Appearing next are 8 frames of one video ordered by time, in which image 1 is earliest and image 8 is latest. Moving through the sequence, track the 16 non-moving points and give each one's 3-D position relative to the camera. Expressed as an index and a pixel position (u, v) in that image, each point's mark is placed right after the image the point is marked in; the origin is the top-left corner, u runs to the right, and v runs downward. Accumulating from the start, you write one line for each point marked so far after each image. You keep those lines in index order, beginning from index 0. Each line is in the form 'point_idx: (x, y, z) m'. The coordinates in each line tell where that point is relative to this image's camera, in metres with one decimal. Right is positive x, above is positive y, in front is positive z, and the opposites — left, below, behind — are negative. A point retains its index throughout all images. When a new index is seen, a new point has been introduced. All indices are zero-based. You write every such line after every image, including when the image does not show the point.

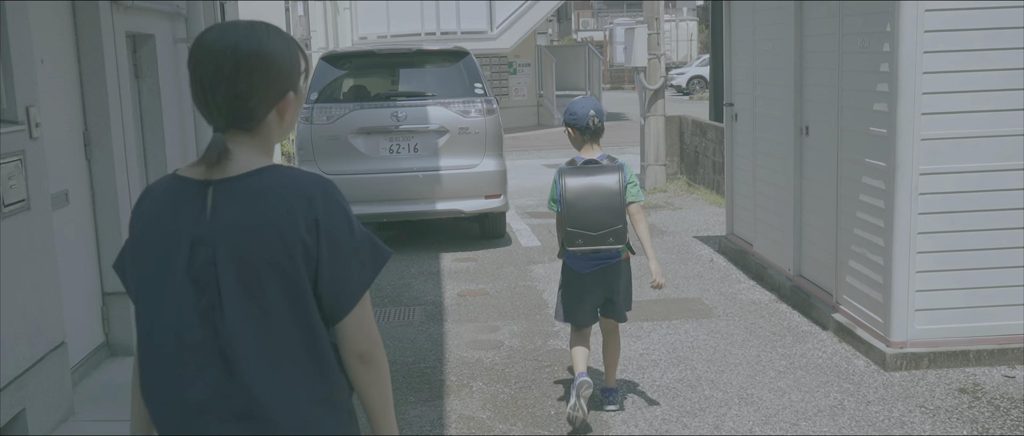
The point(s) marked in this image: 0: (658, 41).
0: (+1.9, +2.3, +12.3) m
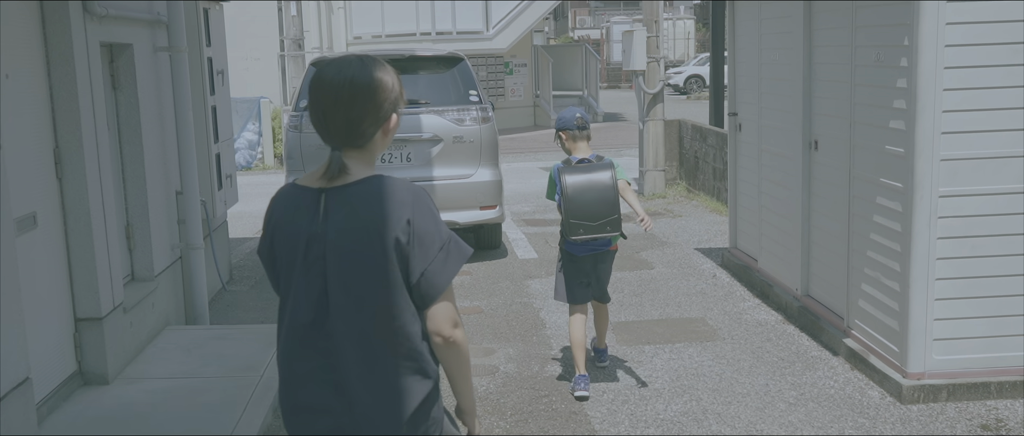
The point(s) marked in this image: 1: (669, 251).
0: (+1.9, +2.2, +12.1) m
1: (+1.4, -0.3, +8.2) m
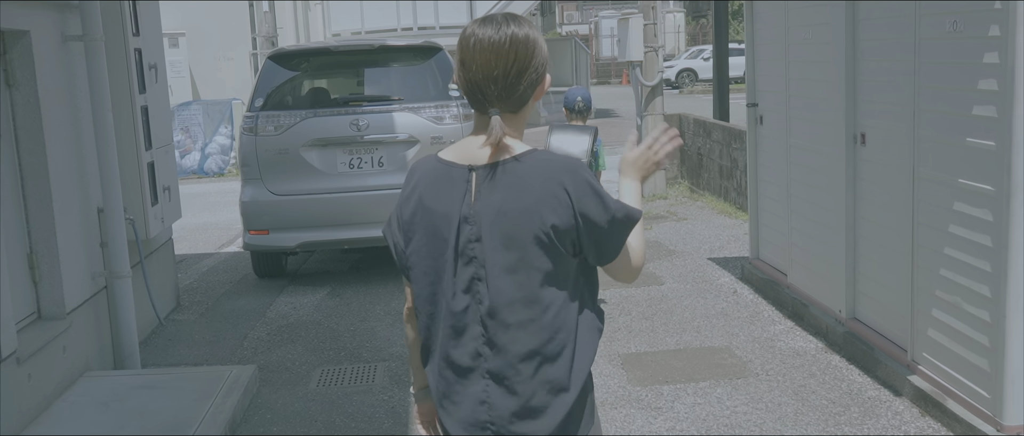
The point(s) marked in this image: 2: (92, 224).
0: (+1.7, +2.2, +11.1) m
1: (+1.3, -0.3, +7.3) m
2: (-2.3, 0.0, +5.1) m
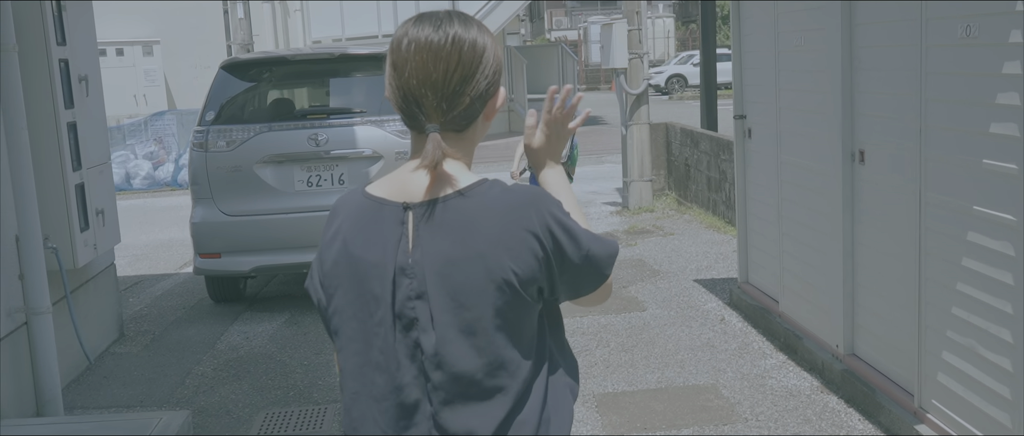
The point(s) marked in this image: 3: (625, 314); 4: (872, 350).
0: (+1.4, +2.0, +10.6) m
1: (+1.1, -0.5, +6.8) m
2: (-2.4, -0.2, +4.6) m
3: (+0.7, -0.6, +6.0) m
4: (+1.6, -0.6, +4.2) m
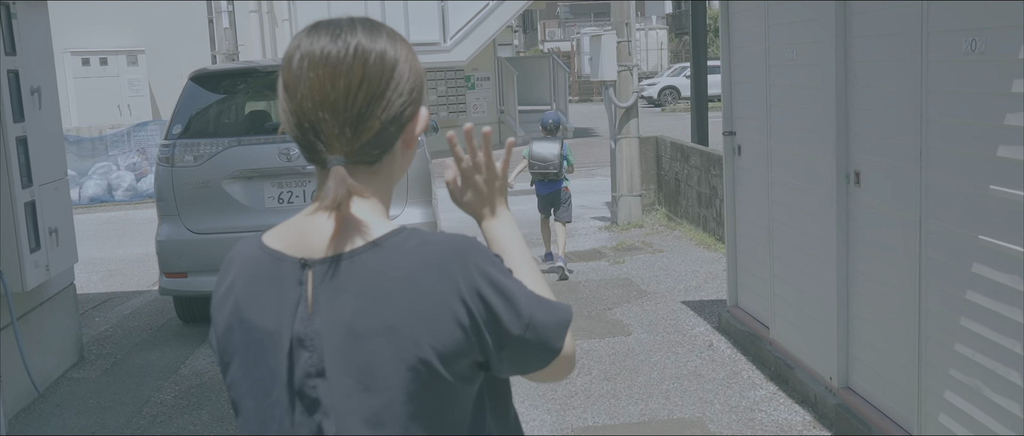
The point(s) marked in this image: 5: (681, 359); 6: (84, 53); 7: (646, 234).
0: (+1.3, +1.8, +10.4) m
1: (+1.0, -0.6, +6.5) m
2: (-2.6, -0.3, +4.3) m
3: (+0.6, -0.7, +5.7) m
4: (+1.5, -0.7, +4.0) m
5: (+0.9, -0.8, +5.3) m
6: (-7.7, +3.0, +17.1) m
7: (+1.4, -0.2, +10.0) m
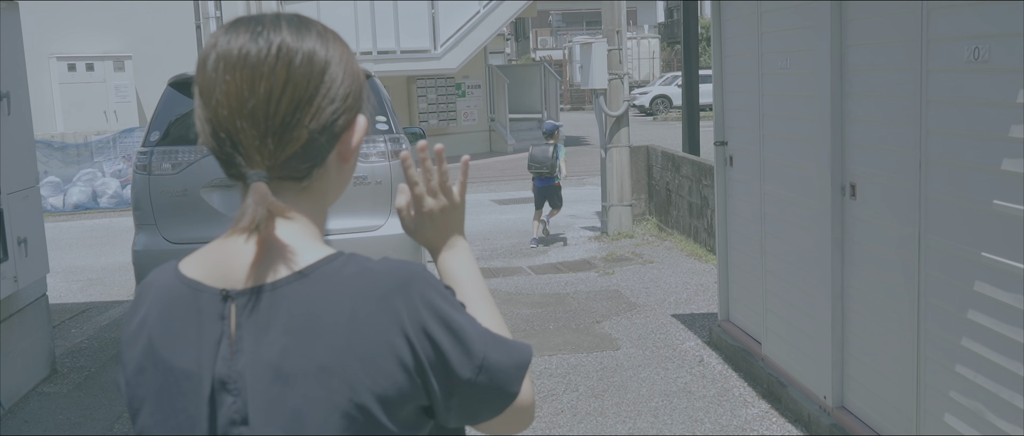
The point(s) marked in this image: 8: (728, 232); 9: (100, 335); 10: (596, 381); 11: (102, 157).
0: (+1.2, +1.7, +10.3) m
1: (+0.9, -0.7, +6.4) m
2: (-2.6, -0.3, +4.1) m
3: (+0.5, -0.8, +5.6) m
4: (+1.4, -0.8, +3.8) m
5: (+0.9, -0.9, +5.1) m
6: (-7.9, +2.9, +16.9) m
7: (+1.3, -0.3, +9.9) m
8: (+1.2, -0.1, +5.5) m
9: (-3.0, -0.9, +6.9) m
10: (+0.5, -0.9, +5.1) m
11: (-6.5, +1.0, +15.1) m
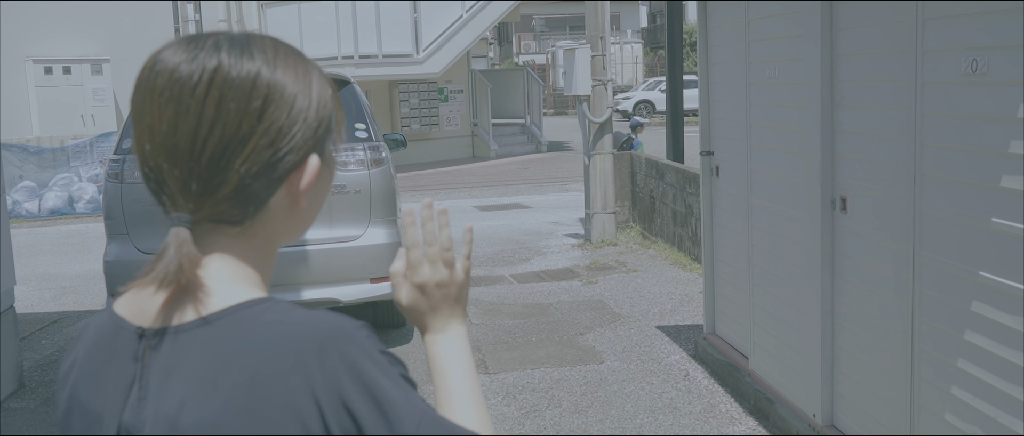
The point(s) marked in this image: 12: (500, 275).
0: (+1.0, +1.7, +10.2) m
1: (+0.7, -0.8, +6.3) m
2: (-2.7, -0.4, +3.9) m
3: (+0.4, -0.9, +5.5) m
4: (+1.4, -0.8, +3.7) m
5: (+0.8, -0.9, +5.0) m
6: (-8.2, +2.8, +16.6) m
7: (+1.1, -0.4, +9.8) m
8: (+1.1, -0.1, +5.4) m
9: (-3.1, -0.9, +6.7) m
10: (+0.4, -0.9, +5.0) m
11: (-6.8, +0.9, +14.8) m
12: (-0.1, -0.5, +8.9) m
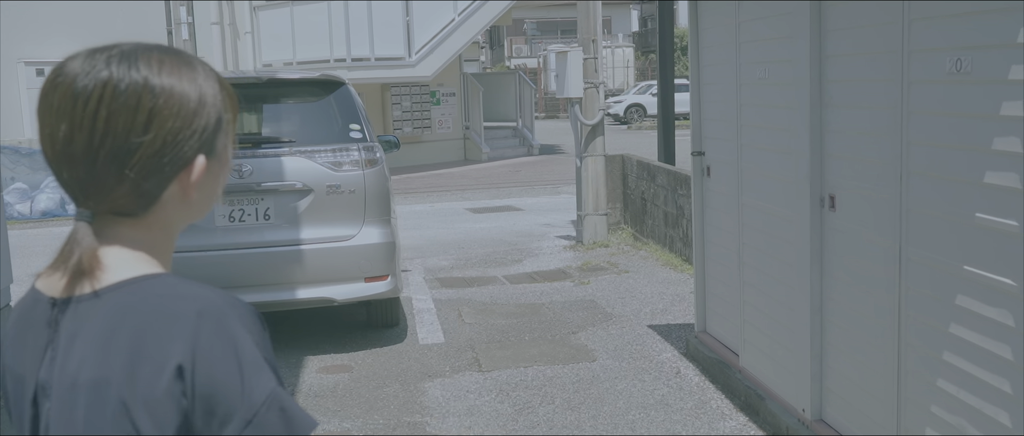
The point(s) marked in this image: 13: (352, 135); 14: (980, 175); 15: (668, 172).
0: (+0.9, +1.6, +10.2) m
1: (+0.7, -0.8, +6.3) m
2: (-2.7, -0.4, +4.0) m
3: (+0.4, -0.9, +5.5) m
4: (+1.3, -0.8, +3.8) m
5: (+0.7, -0.9, +5.1) m
6: (-8.3, +2.7, +16.6) m
7: (+1.0, -0.4, +9.9) m
8: (+1.1, -0.1, +5.4) m
9: (-3.2, -0.9, +6.7) m
10: (+0.3, -0.9, +5.0) m
11: (-6.9, +0.9, +14.8) m
12: (-0.2, -0.5, +8.9) m
13: (-1.0, +0.5, +6.0) m
14: (+1.4, +0.1, +2.8) m
15: (+1.6, +0.5, +9.4) m
